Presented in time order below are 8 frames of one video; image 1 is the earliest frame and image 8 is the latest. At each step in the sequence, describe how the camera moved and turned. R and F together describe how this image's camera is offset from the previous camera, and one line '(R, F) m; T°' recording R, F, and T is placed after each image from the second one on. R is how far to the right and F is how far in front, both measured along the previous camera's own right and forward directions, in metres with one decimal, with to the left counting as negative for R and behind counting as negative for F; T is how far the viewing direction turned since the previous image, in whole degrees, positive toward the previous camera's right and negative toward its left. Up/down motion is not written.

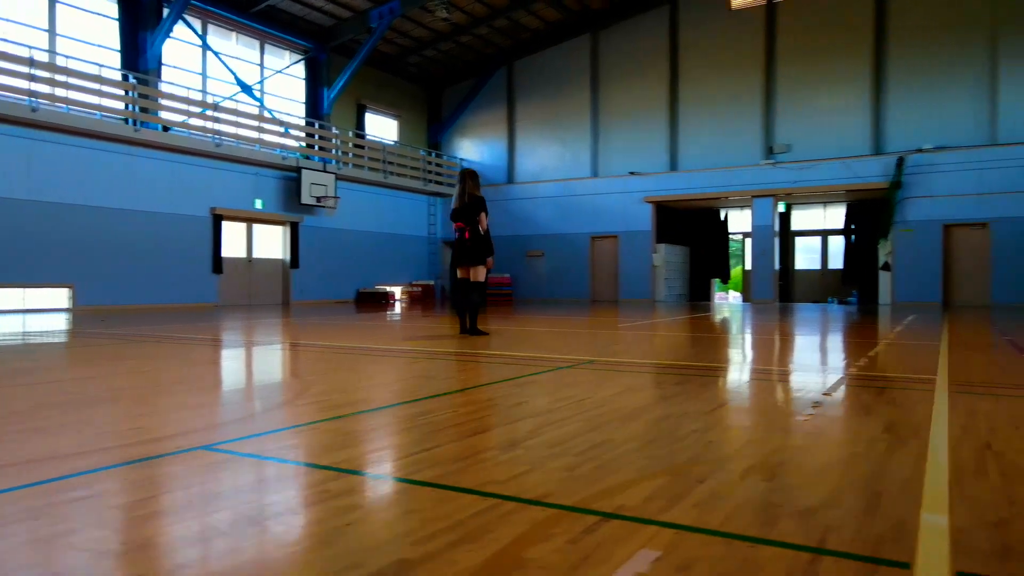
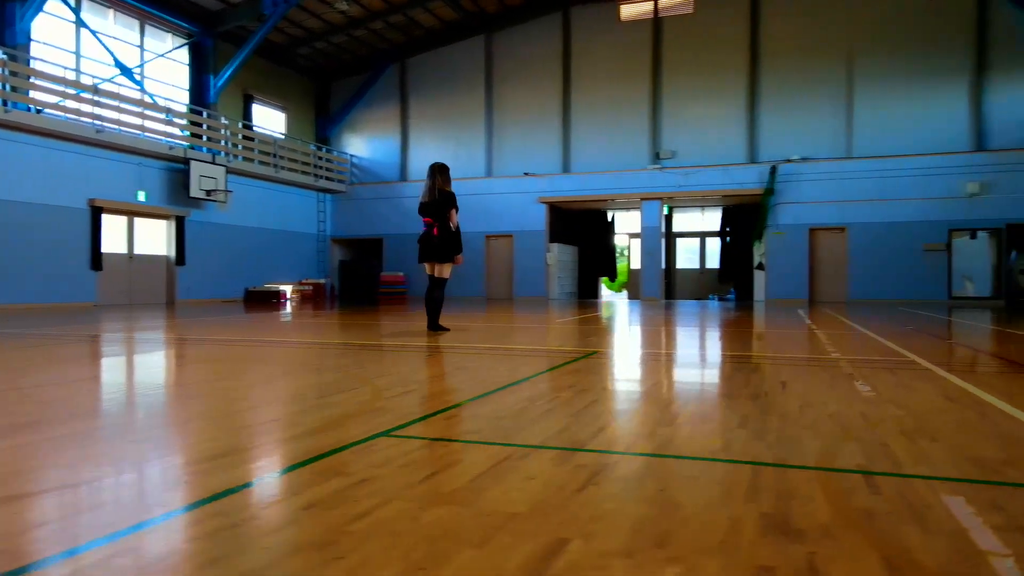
(-0.6, 0.0) m; +11°
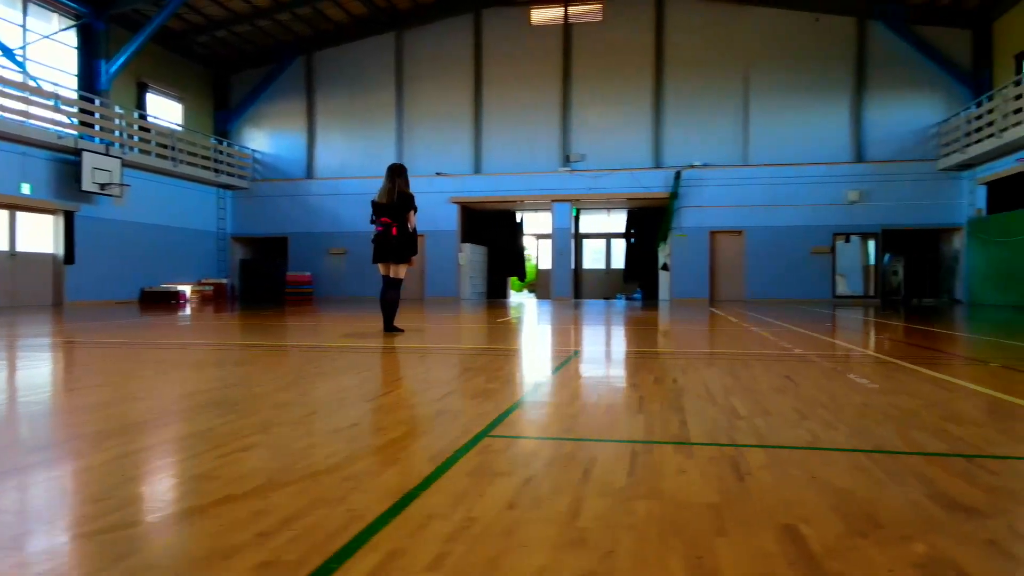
(-0.4, 0.0) m; +9°
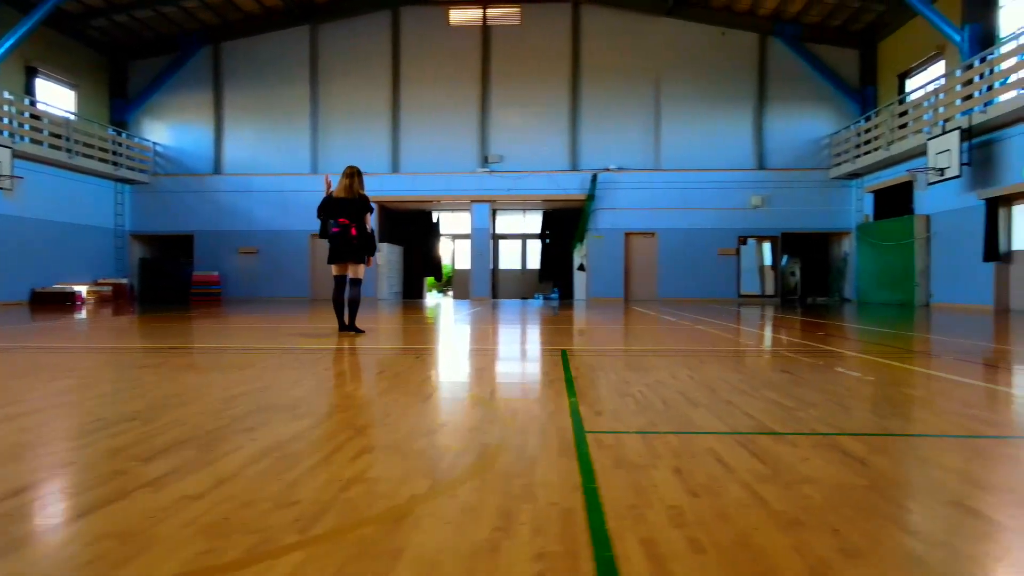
(-0.4, 0.0) m; +8°
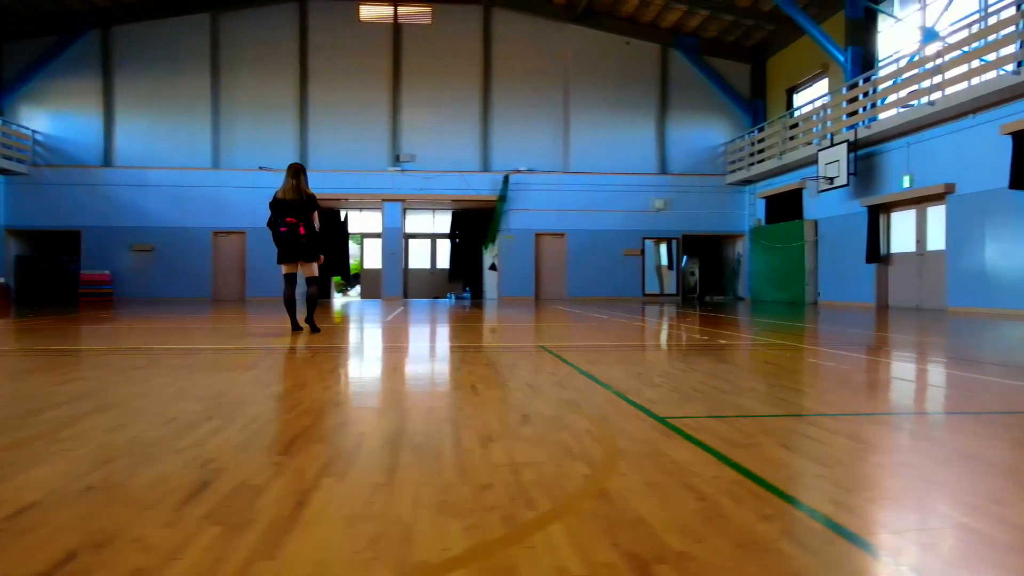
(-0.4, -0.1) m; +9°
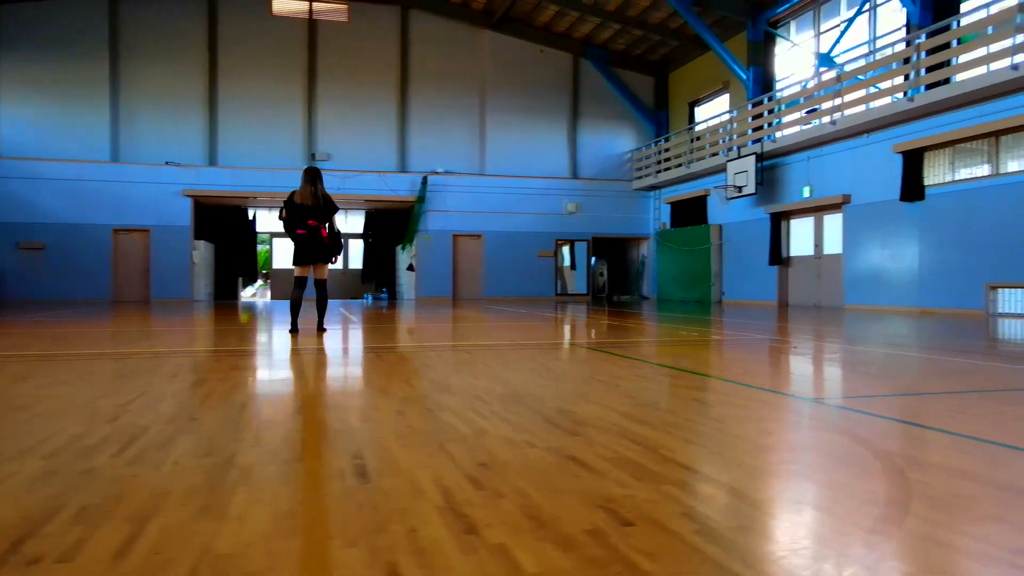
(-0.8, -0.2) m; +10°
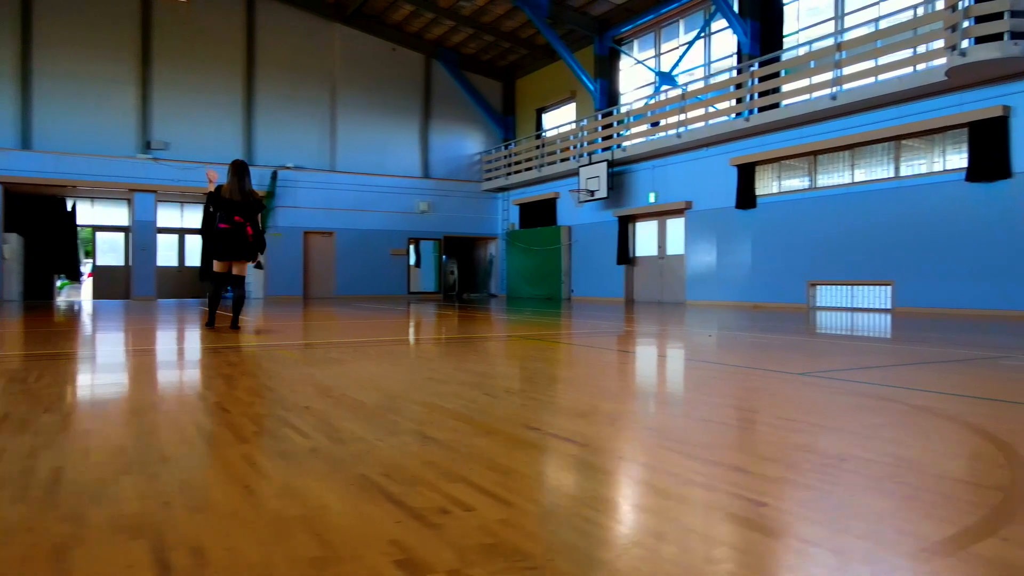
(-0.7, -0.1) m; +14°
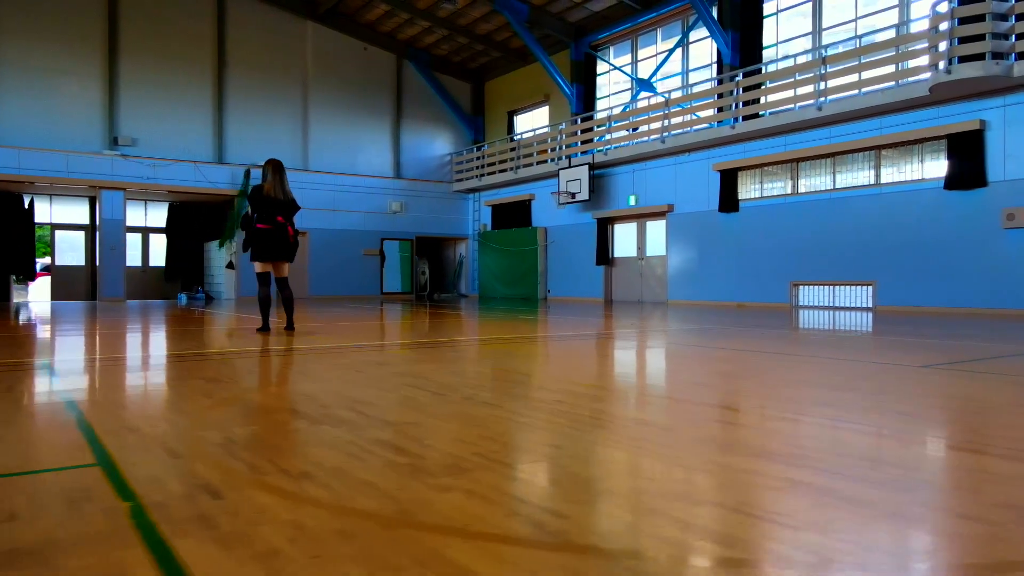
(-0.8, -0.1) m; +5°
